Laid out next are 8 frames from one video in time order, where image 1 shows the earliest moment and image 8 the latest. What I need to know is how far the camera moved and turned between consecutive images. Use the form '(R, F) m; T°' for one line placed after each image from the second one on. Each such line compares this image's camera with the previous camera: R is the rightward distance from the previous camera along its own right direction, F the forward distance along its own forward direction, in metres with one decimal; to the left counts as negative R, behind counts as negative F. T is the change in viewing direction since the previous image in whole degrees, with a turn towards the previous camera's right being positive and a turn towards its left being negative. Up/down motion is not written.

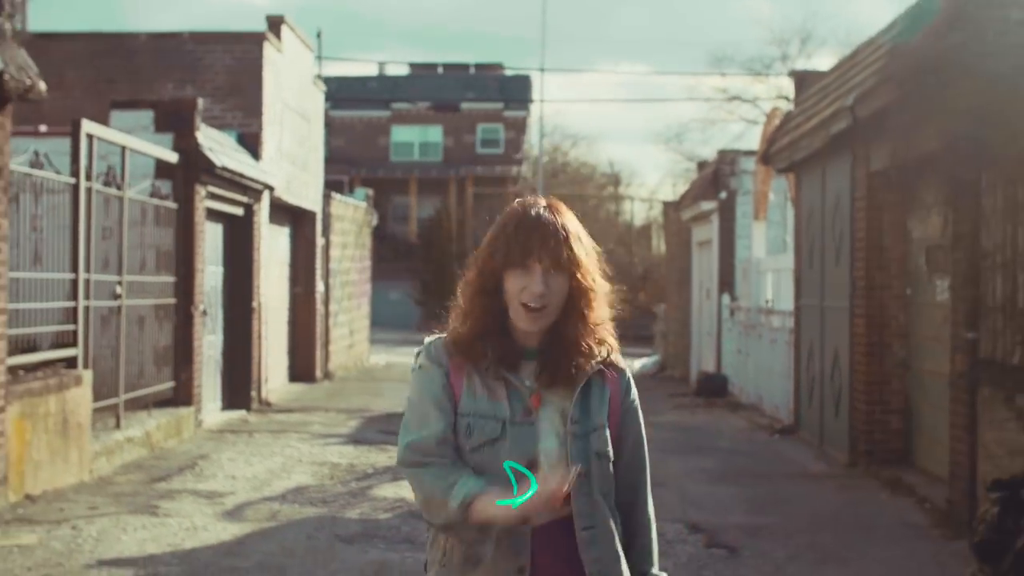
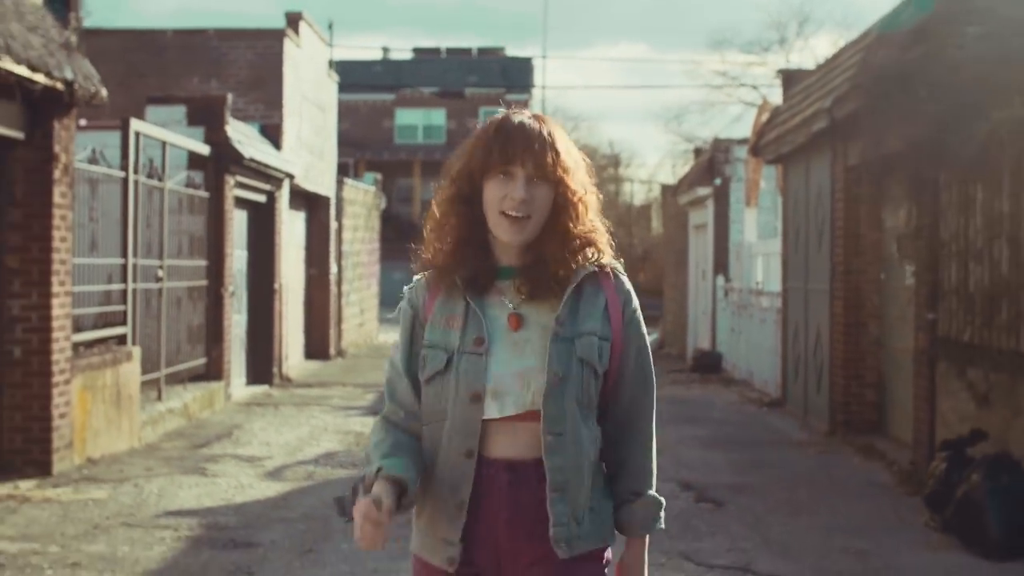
(-0.1, -1.0) m; 0°
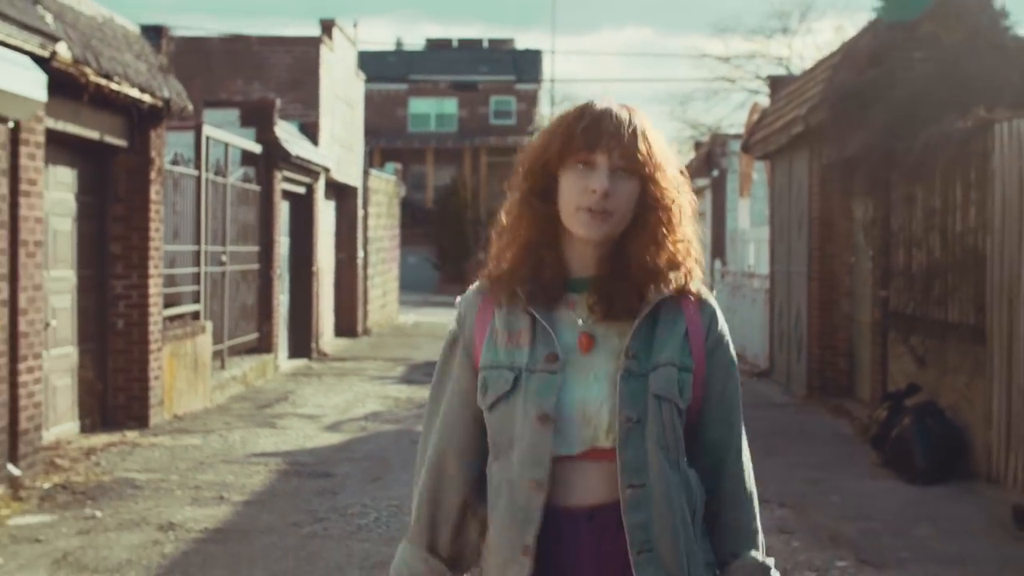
(-0.1, -1.8) m; 0°
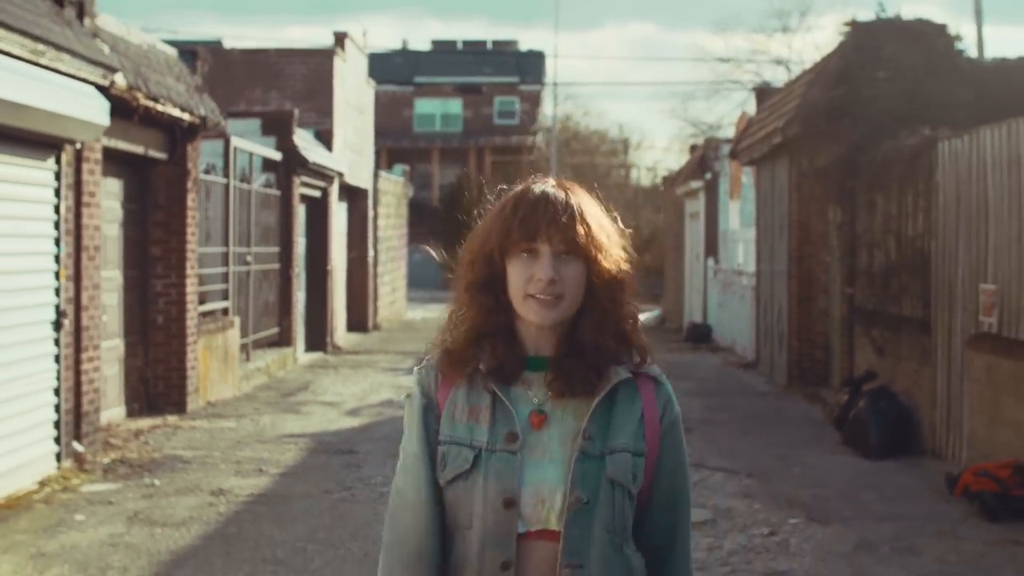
(0.0, -1.2) m; 0°
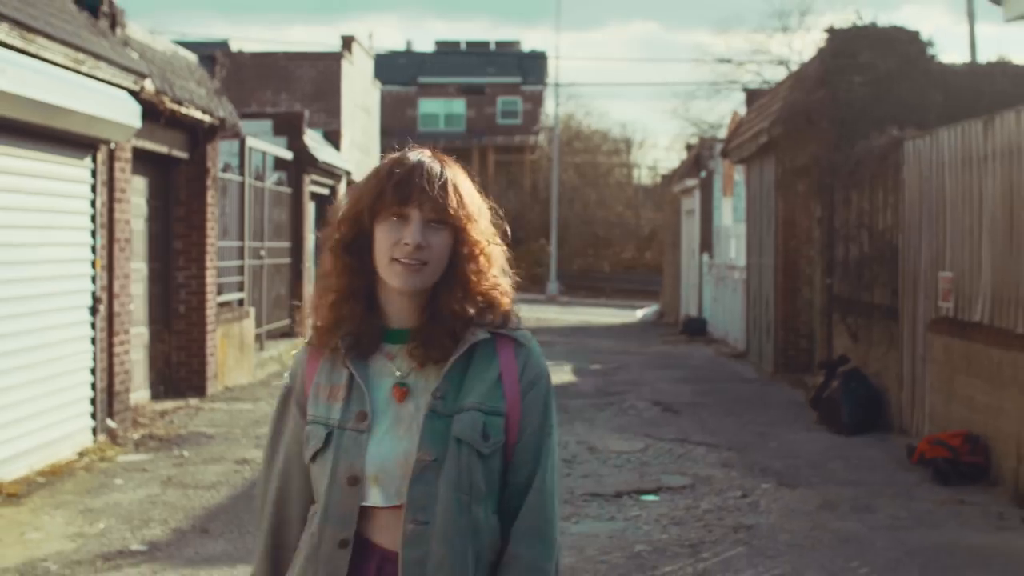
(0.0, -0.8) m; 0°
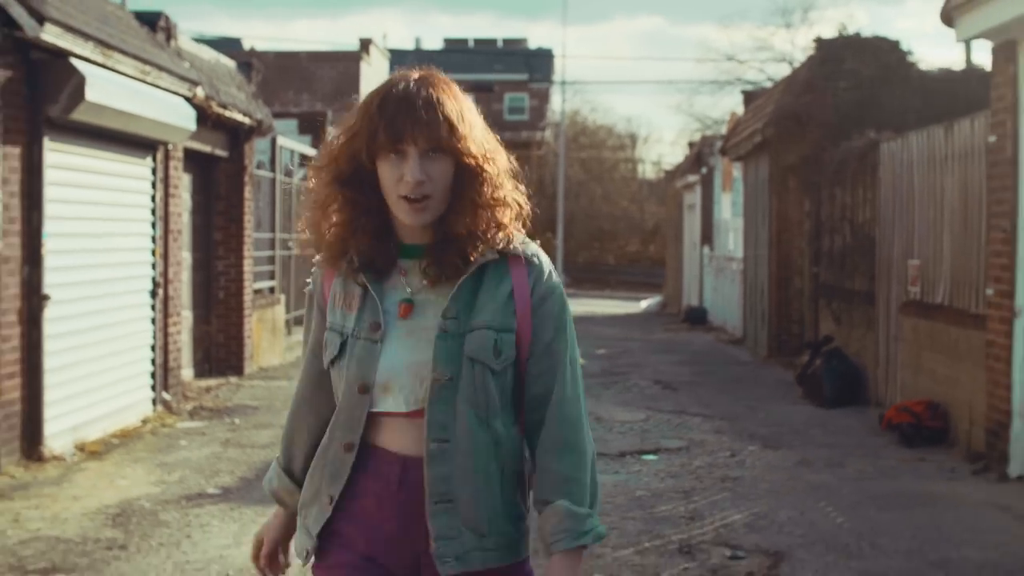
(-0.1, -1.1) m; 0°
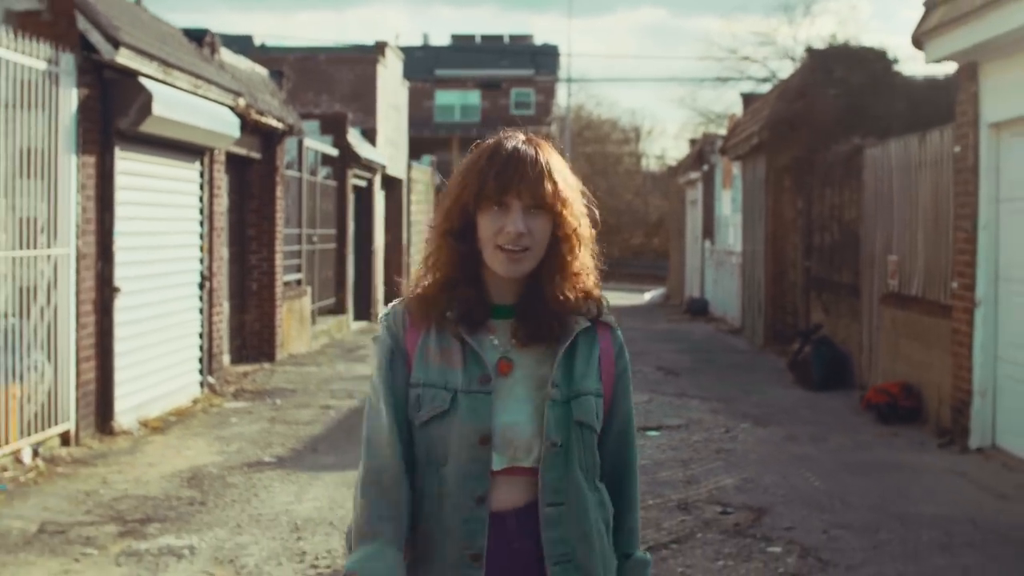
(-0.1, -1.1) m; 0°
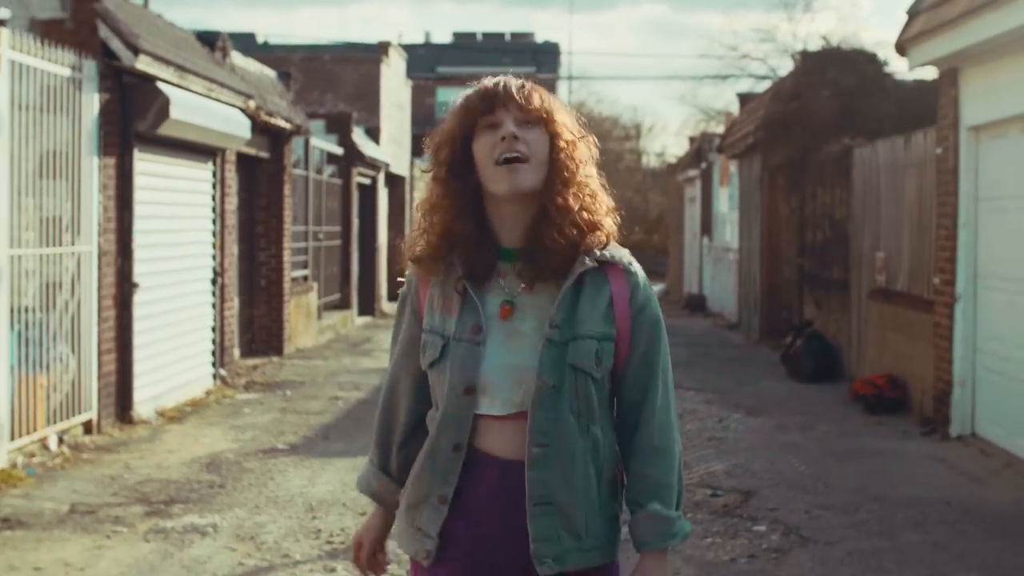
(0.0, -0.4) m; 0°
